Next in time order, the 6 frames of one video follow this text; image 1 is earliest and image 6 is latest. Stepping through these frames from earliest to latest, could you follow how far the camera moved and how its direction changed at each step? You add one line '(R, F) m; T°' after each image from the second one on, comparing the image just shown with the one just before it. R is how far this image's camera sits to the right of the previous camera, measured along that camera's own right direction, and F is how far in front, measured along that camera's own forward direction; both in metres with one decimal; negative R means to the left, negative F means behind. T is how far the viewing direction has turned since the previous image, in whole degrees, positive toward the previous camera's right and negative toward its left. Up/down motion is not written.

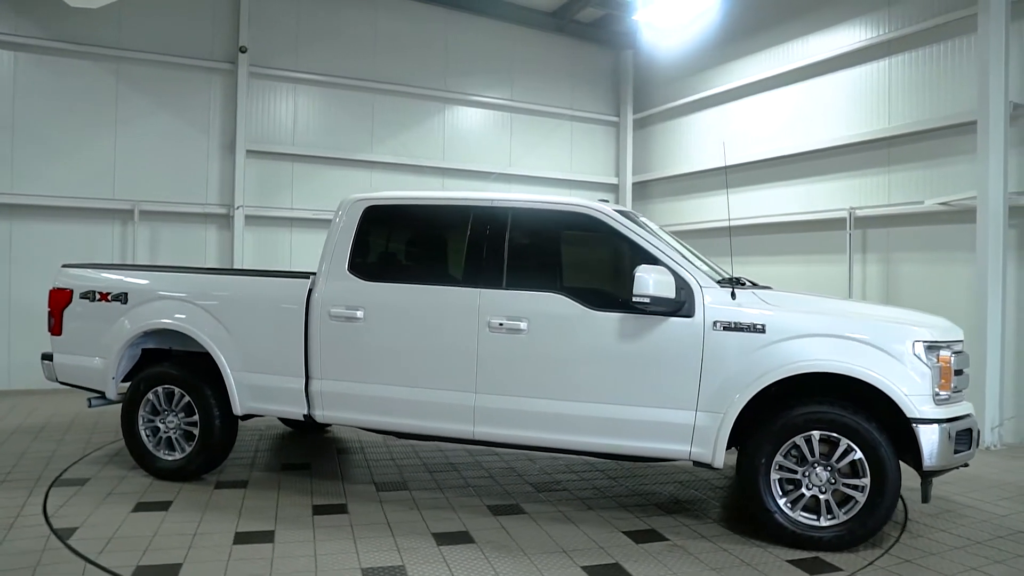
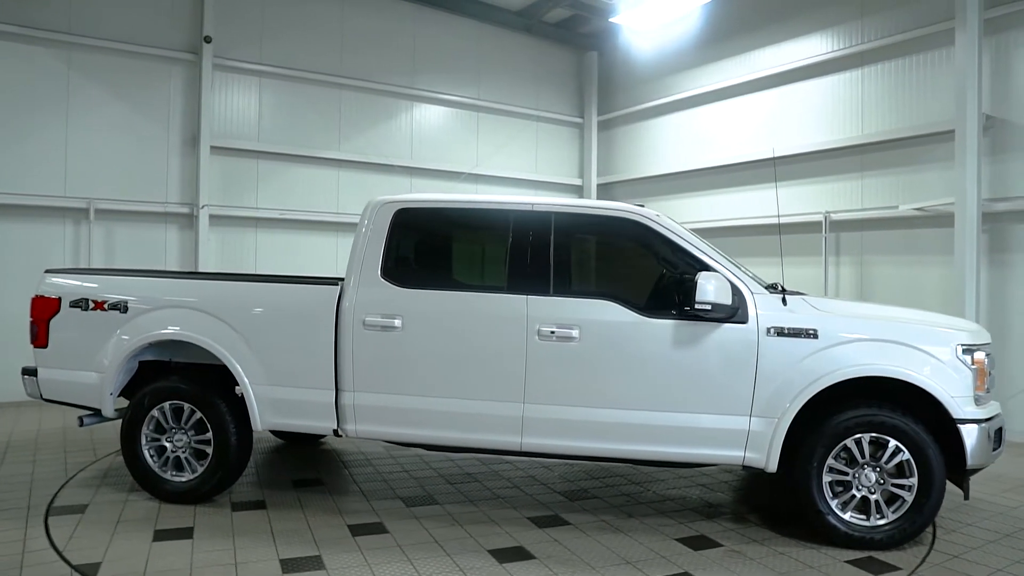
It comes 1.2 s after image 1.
(-0.7, +0.2) m; +6°
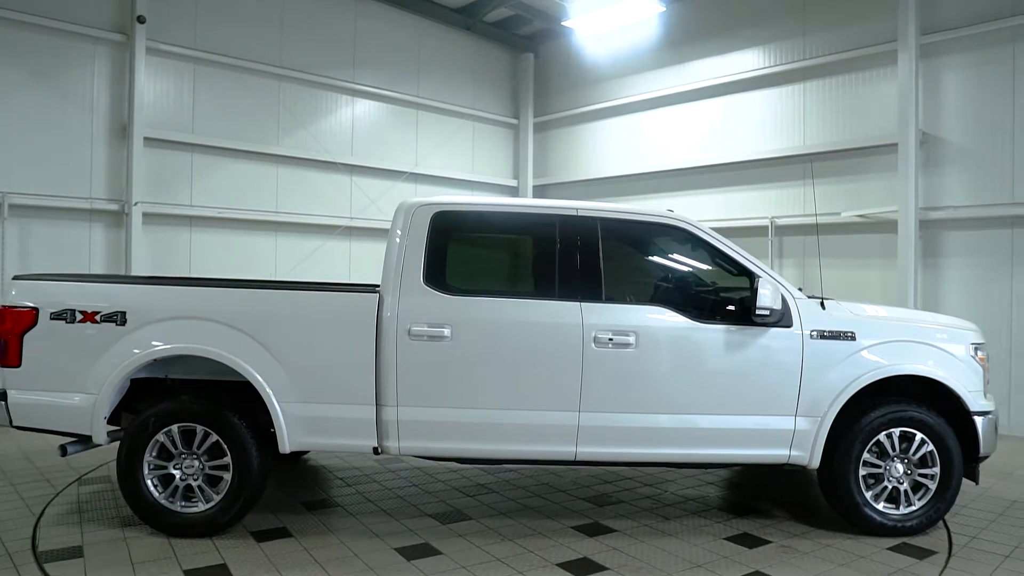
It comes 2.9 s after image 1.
(-1.0, +0.2) m; +10°
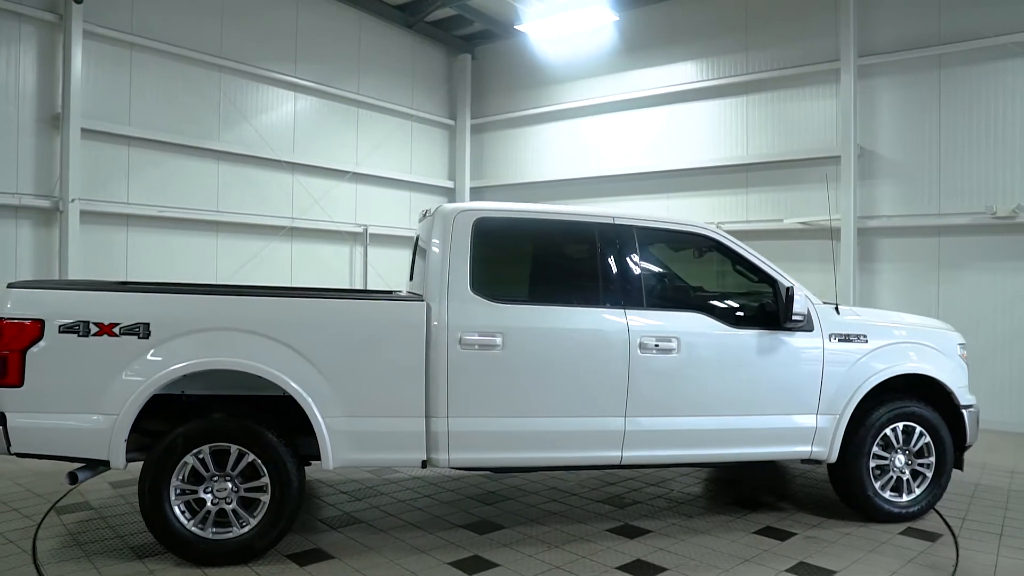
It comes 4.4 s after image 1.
(-0.9, +0.1) m; +9°
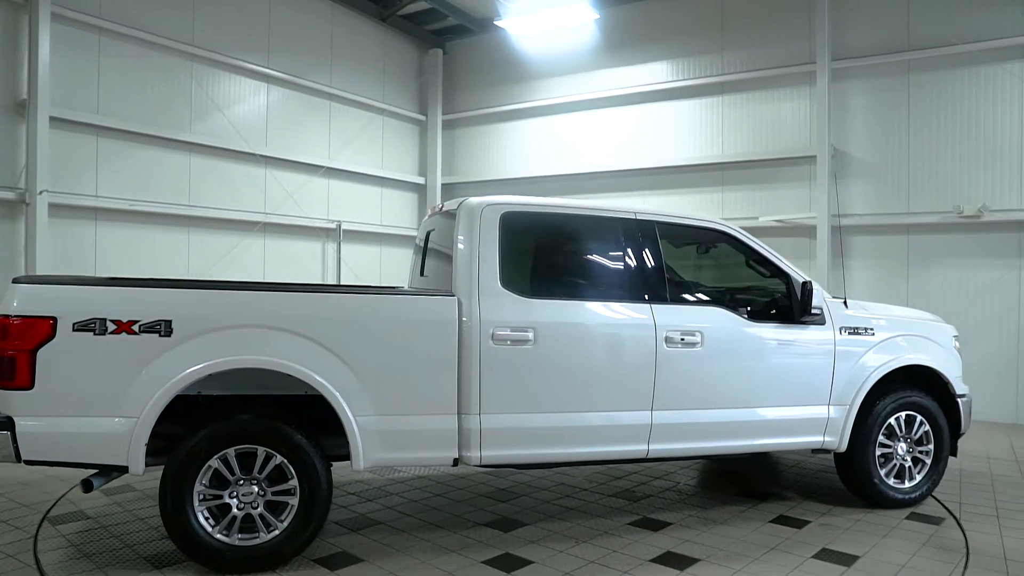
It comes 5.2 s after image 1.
(-0.5, +0.1) m; +5°
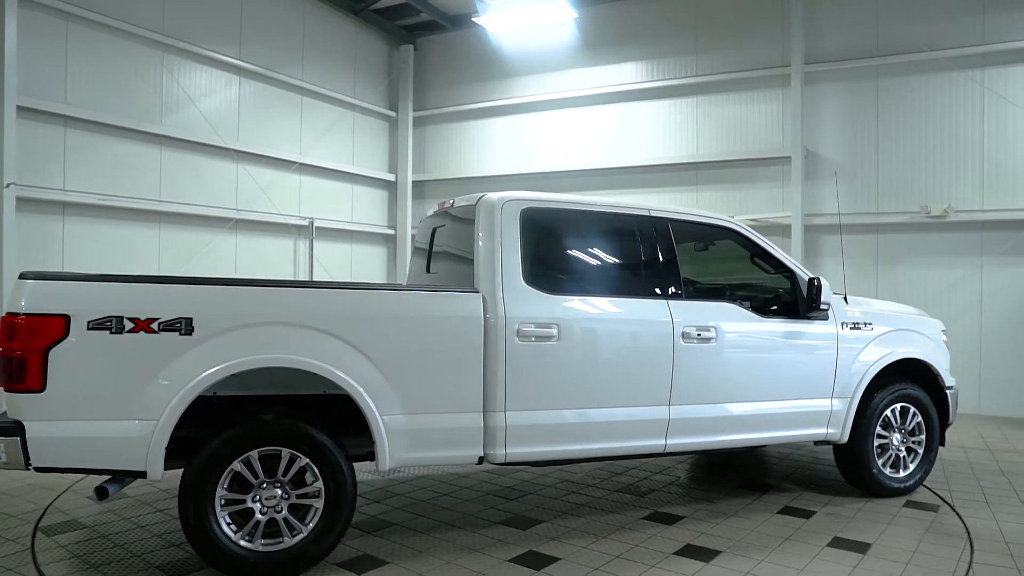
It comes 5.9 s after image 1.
(-0.4, 0.0) m; +4°
